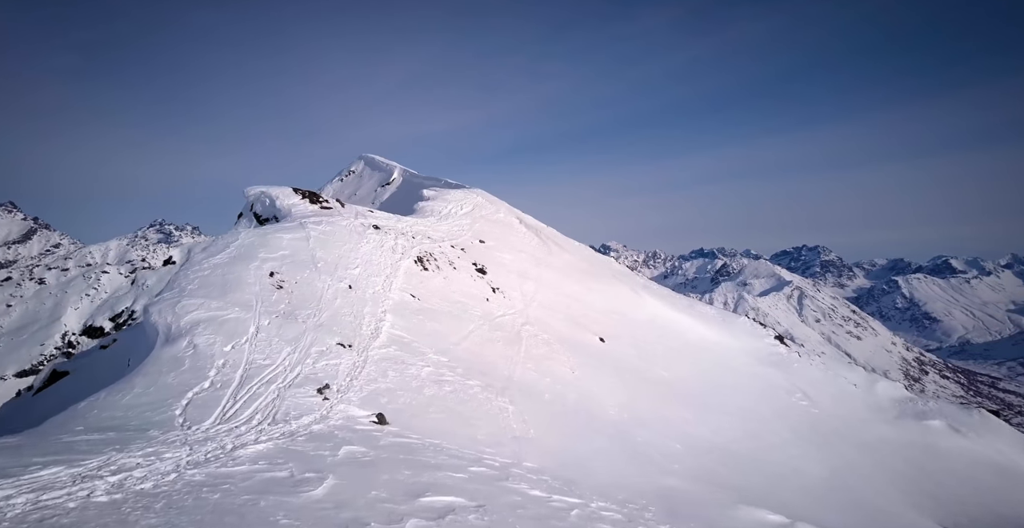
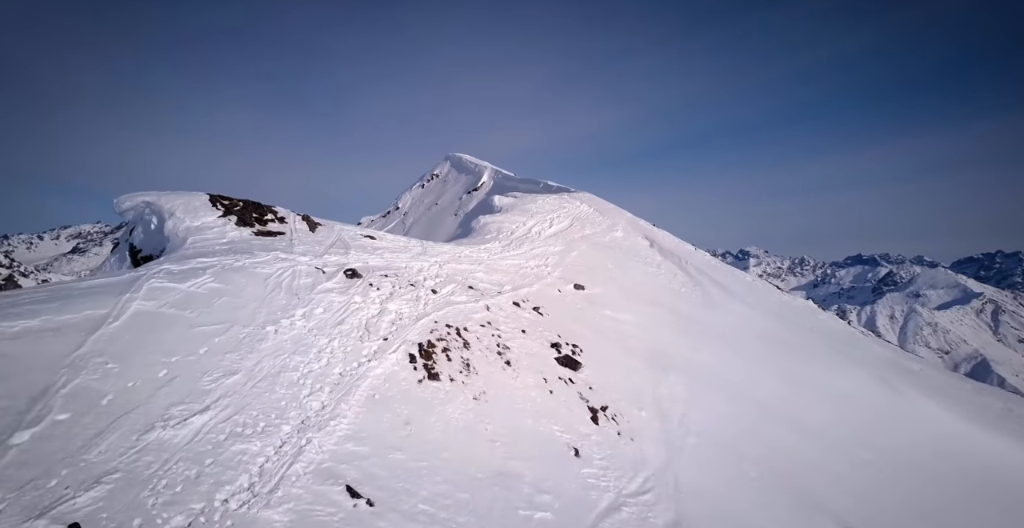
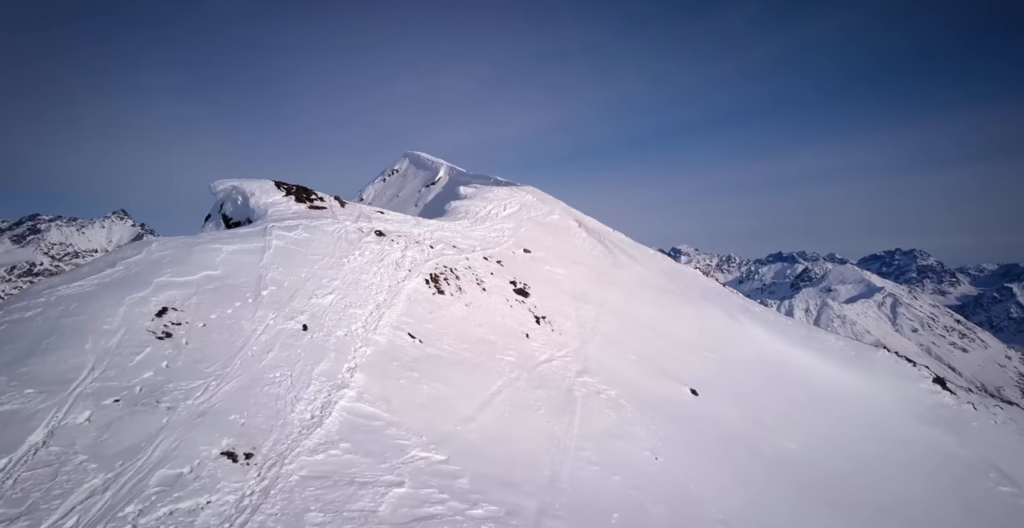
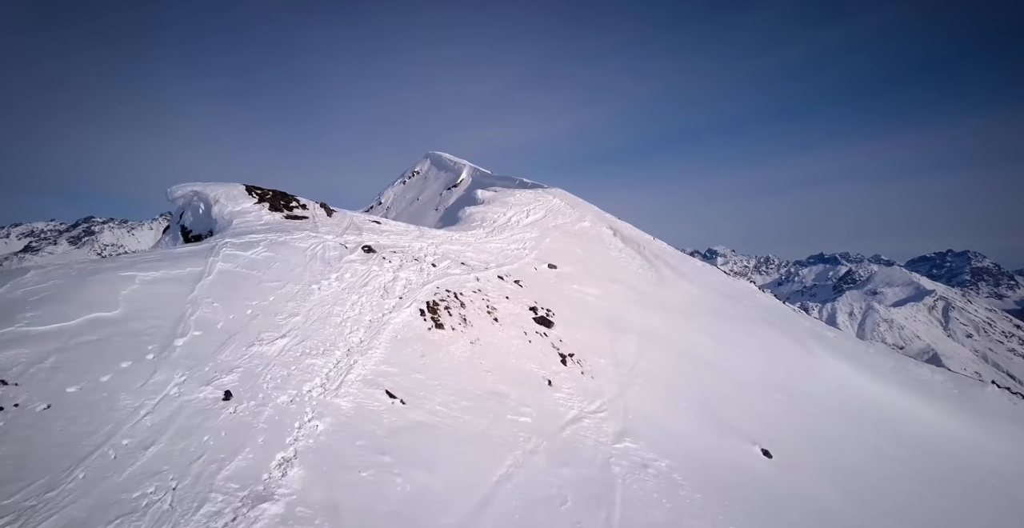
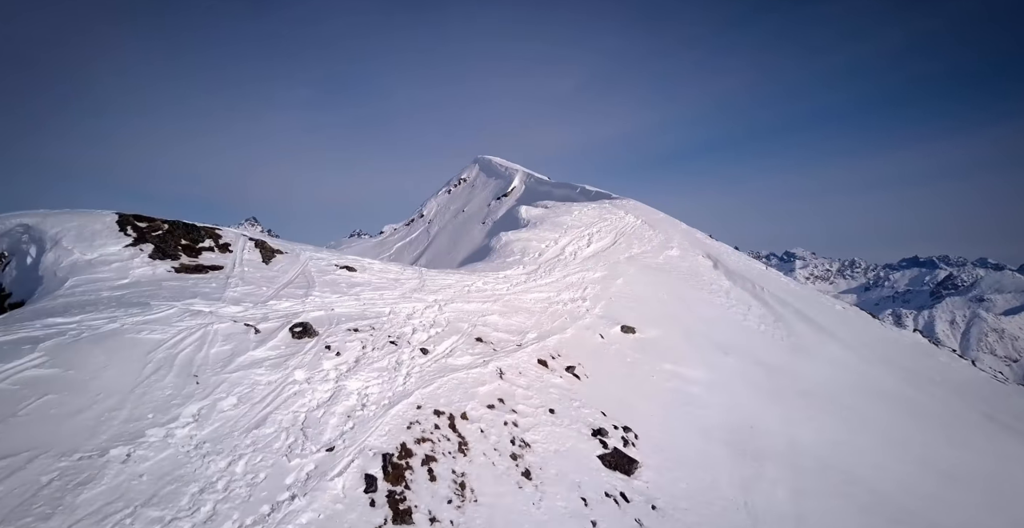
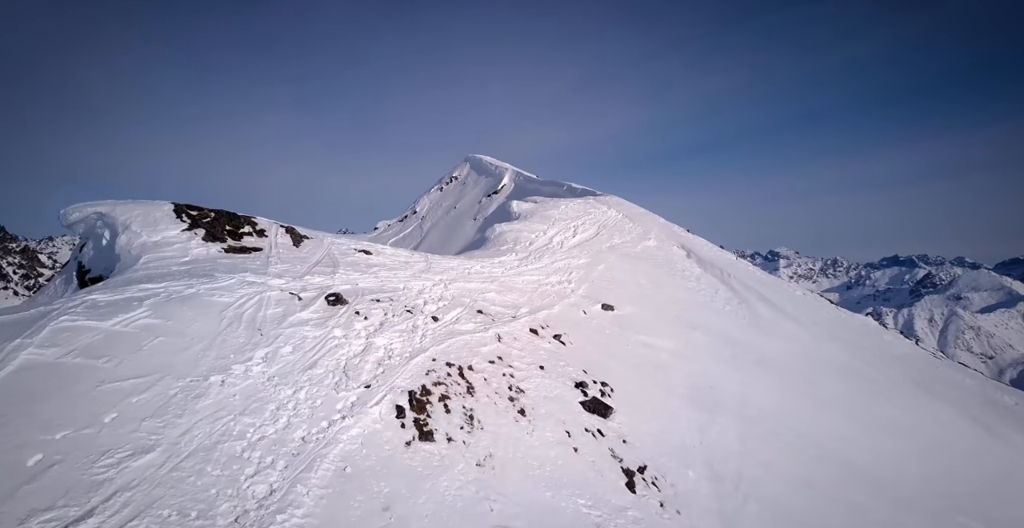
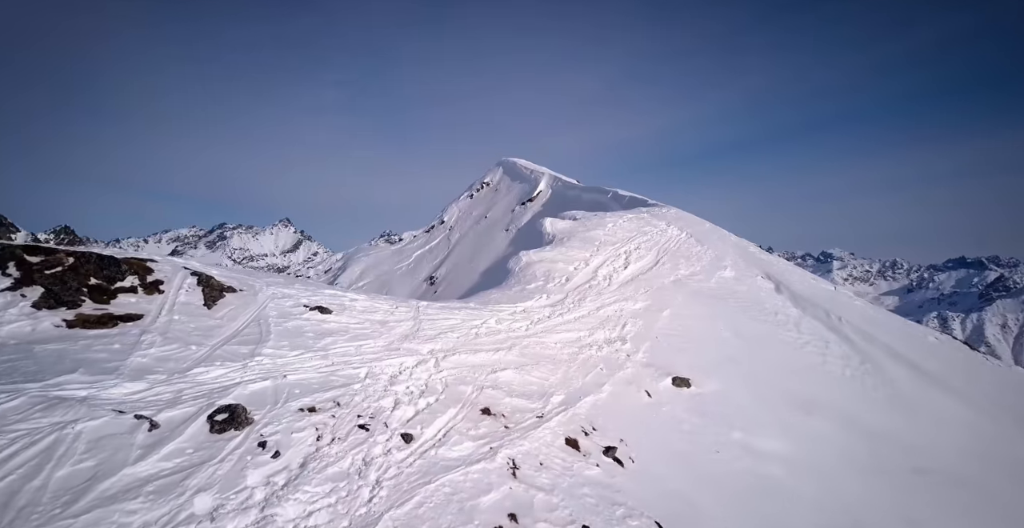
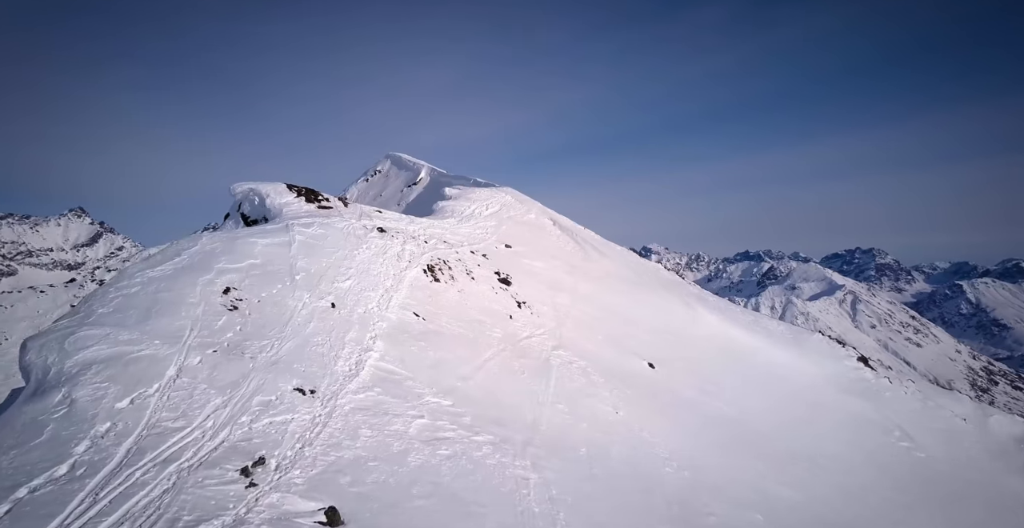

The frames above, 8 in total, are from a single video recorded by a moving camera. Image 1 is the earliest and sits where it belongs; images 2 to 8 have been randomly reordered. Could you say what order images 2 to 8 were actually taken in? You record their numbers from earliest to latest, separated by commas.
8, 3, 4, 2, 6, 5, 7
